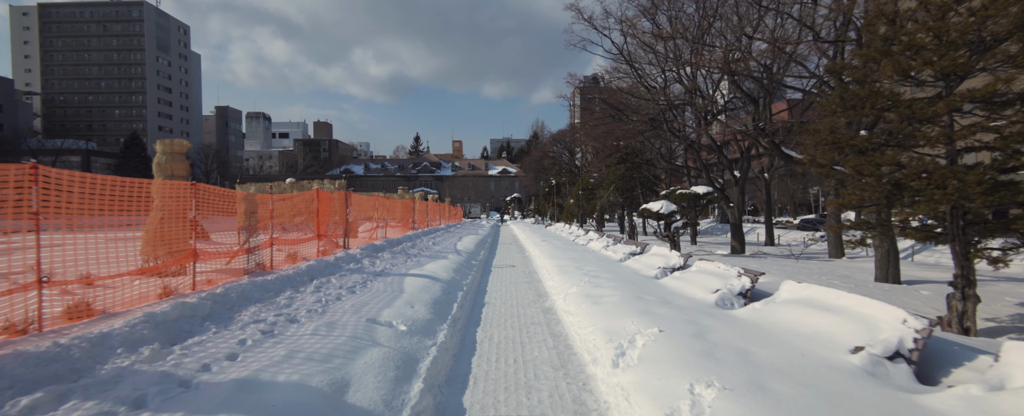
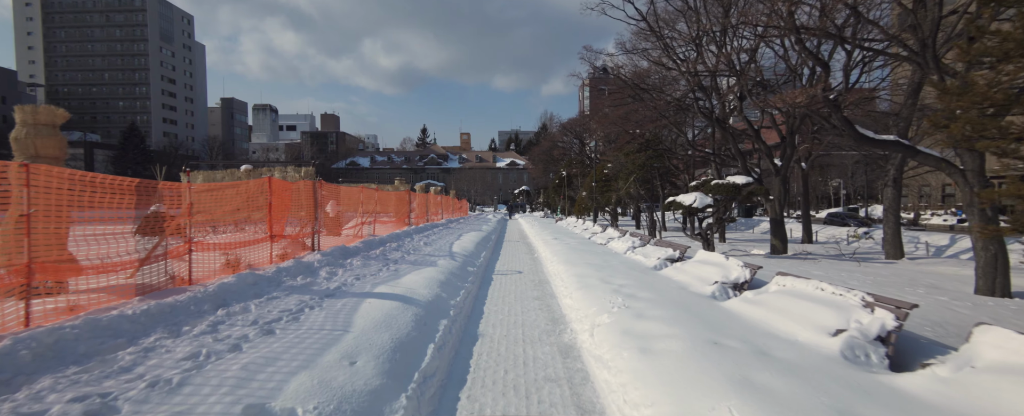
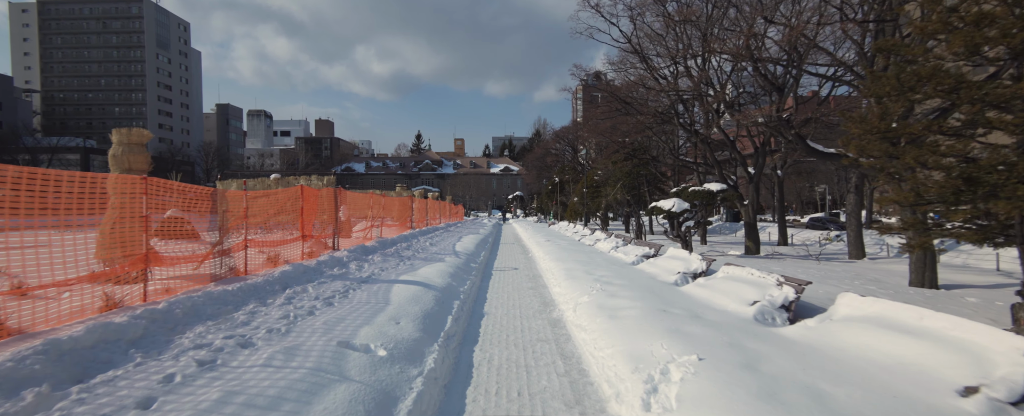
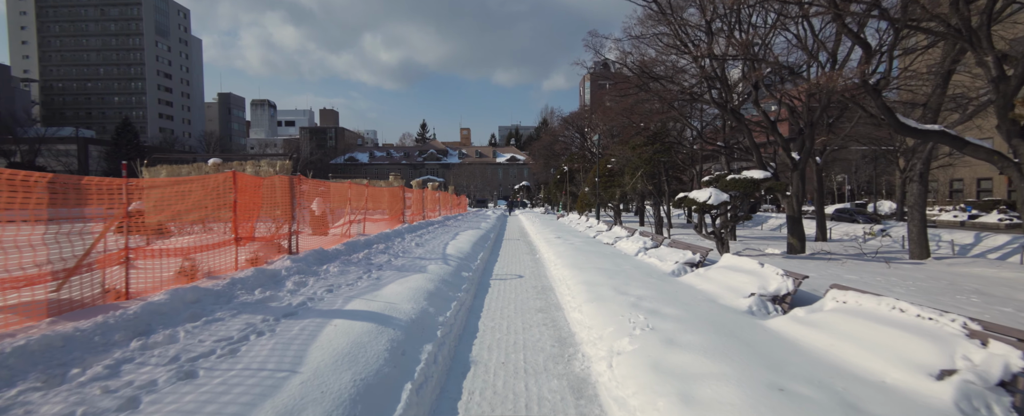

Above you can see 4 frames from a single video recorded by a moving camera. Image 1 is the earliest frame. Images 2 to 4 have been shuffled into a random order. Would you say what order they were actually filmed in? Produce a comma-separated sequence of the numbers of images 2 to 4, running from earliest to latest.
3, 2, 4
